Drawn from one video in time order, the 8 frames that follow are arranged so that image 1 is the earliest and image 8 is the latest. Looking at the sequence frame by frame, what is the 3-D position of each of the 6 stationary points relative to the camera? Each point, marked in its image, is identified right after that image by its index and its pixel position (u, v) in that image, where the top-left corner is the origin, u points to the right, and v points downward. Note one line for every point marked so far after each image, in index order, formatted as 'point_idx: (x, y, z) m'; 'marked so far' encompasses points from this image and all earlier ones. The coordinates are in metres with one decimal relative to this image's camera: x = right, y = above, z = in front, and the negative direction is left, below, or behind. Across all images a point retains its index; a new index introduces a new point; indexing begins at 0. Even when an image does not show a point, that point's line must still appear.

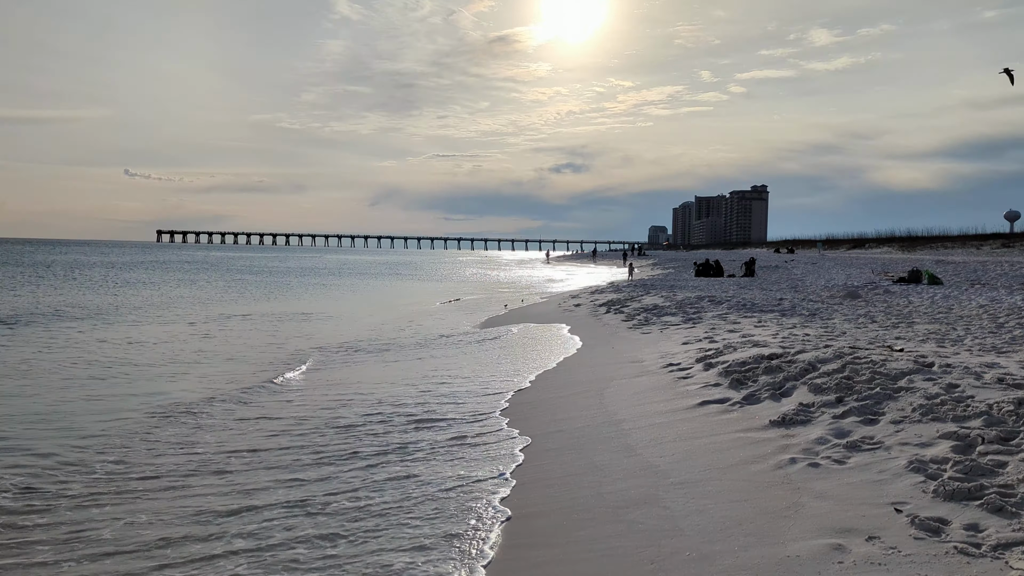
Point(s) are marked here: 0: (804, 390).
0: (+2.0, -0.7, +6.2) m
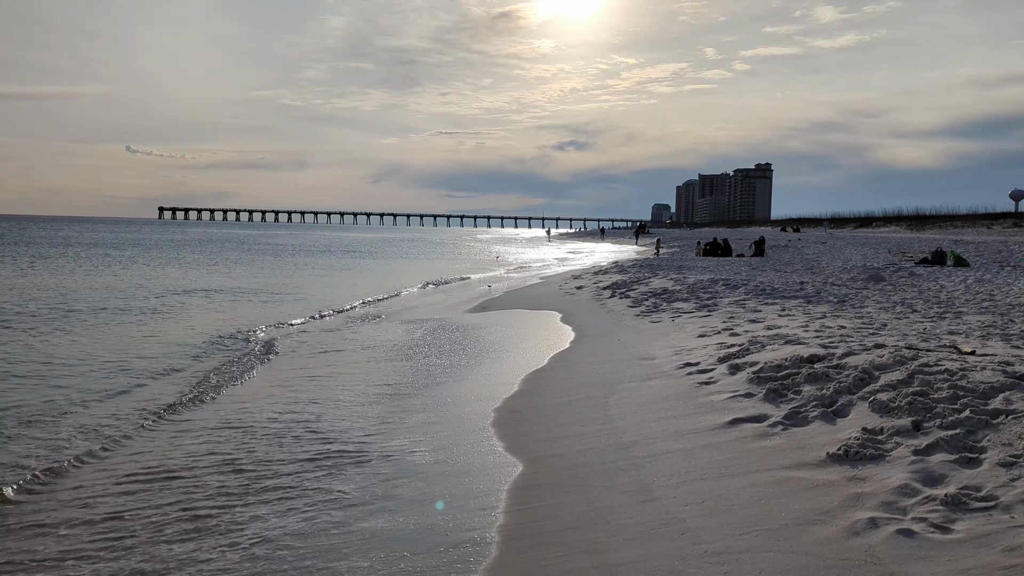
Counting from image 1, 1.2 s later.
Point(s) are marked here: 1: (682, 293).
0: (+1.9, -0.7, +4.9) m
1: (+2.5, -0.1, +13.1) m
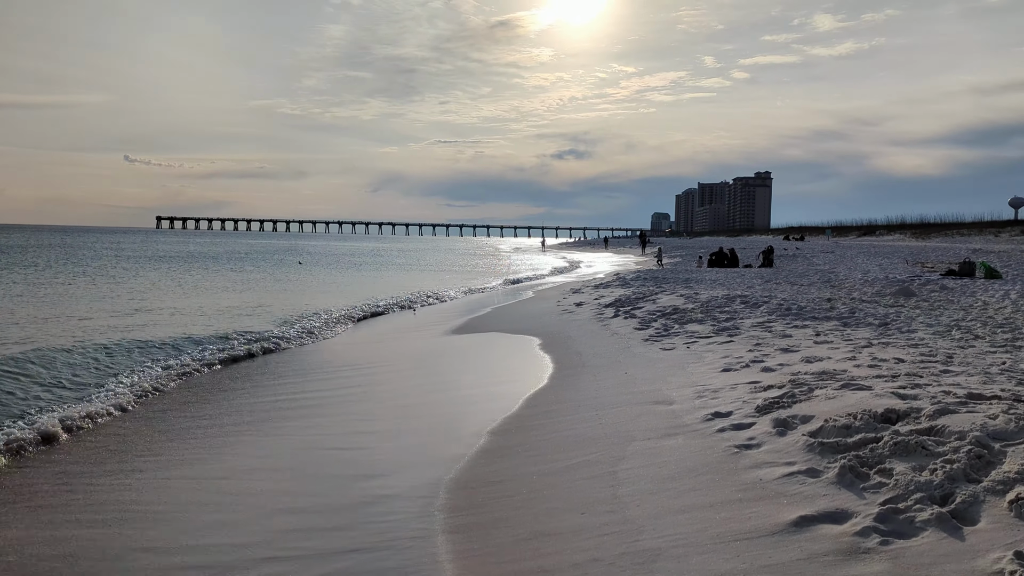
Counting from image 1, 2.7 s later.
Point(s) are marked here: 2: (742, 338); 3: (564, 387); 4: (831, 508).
0: (+1.8, -0.8, +3.3) m
1: (+2.4, -0.3, +11.6) m
2: (+2.4, -0.5, +9.4) m
3: (+0.5, -0.9, +7.8) m
4: (+1.3, -0.9, +3.7) m
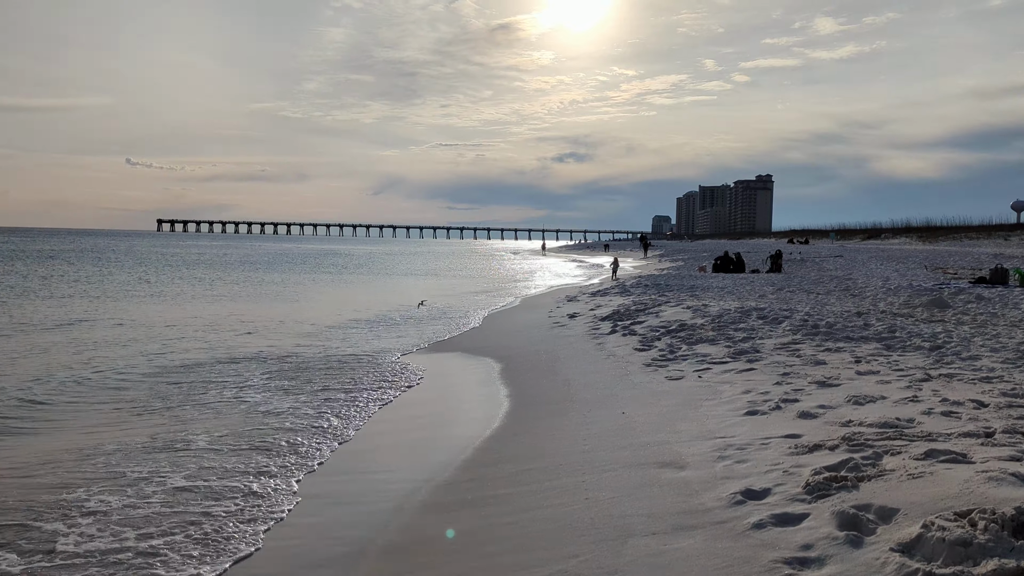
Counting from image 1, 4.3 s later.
0: (+1.6, -0.9, +1.6) m
1: (+2.2, -0.5, +9.9) m
2: (+2.2, -0.7, +7.7) m
3: (+0.3, -1.0, +6.1) m
4: (+1.1, -1.0, +2.0) m
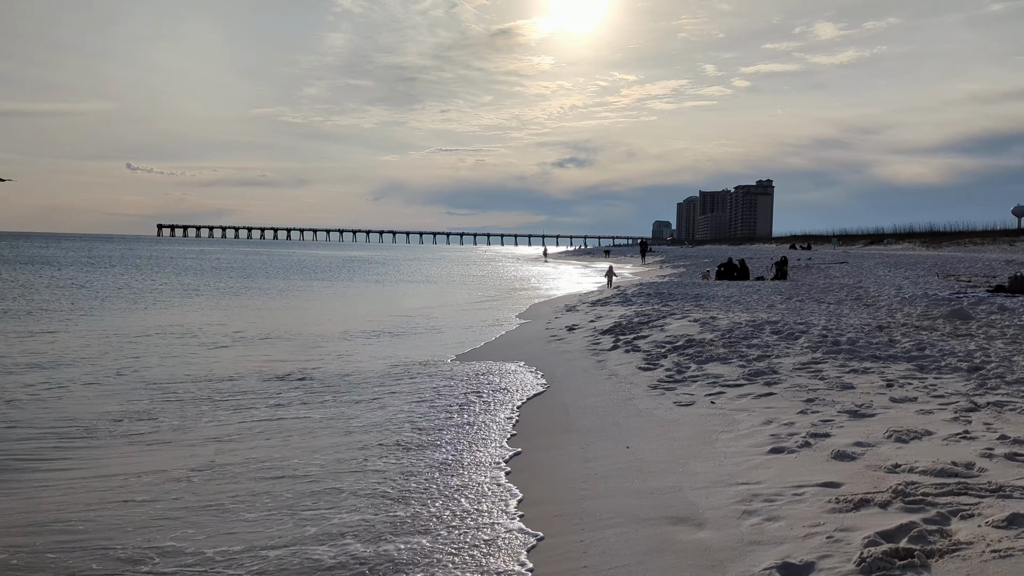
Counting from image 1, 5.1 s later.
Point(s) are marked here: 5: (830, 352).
0: (+1.5, -1.0, +0.8) m
1: (+2.1, -0.6, +9.1) m
2: (+2.1, -0.8, +6.9) m
3: (+0.2, -1.1, +5.3) m
4: (+1.0, -1.1, +1.2) m
5: (+3.0, -0.6, +8.3) m
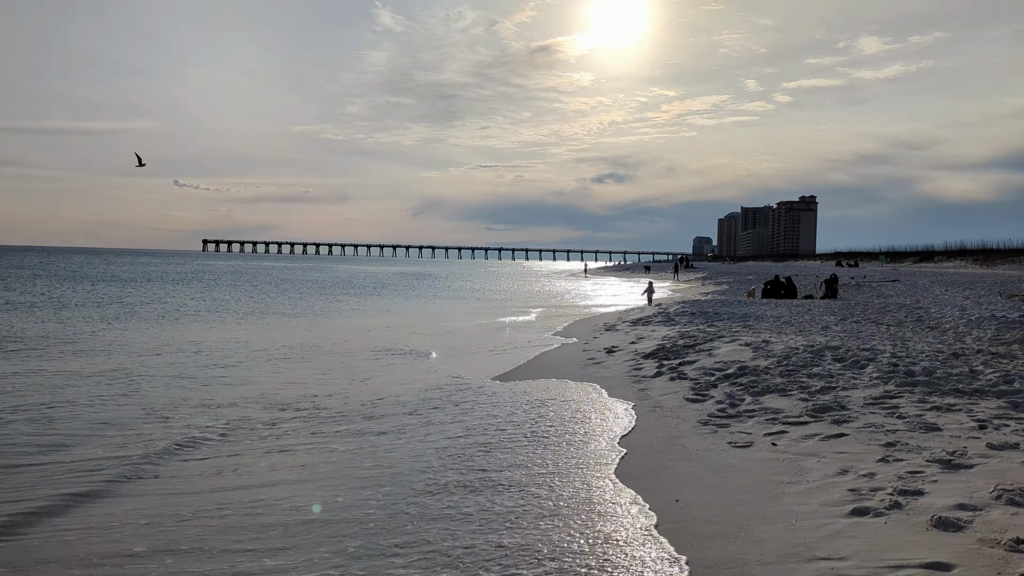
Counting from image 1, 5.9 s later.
0: (+1.4, -1.1, -0.1) m
1: (+2.4, -0.8, +8.1) m
2: (+2.3, -1.0, +6.0) m
3: (+0.3, -1.2, +4.5) m
4: (+1.0, -1.2, +0.4) m
5: (+3.2, -0.8, +7.3) m
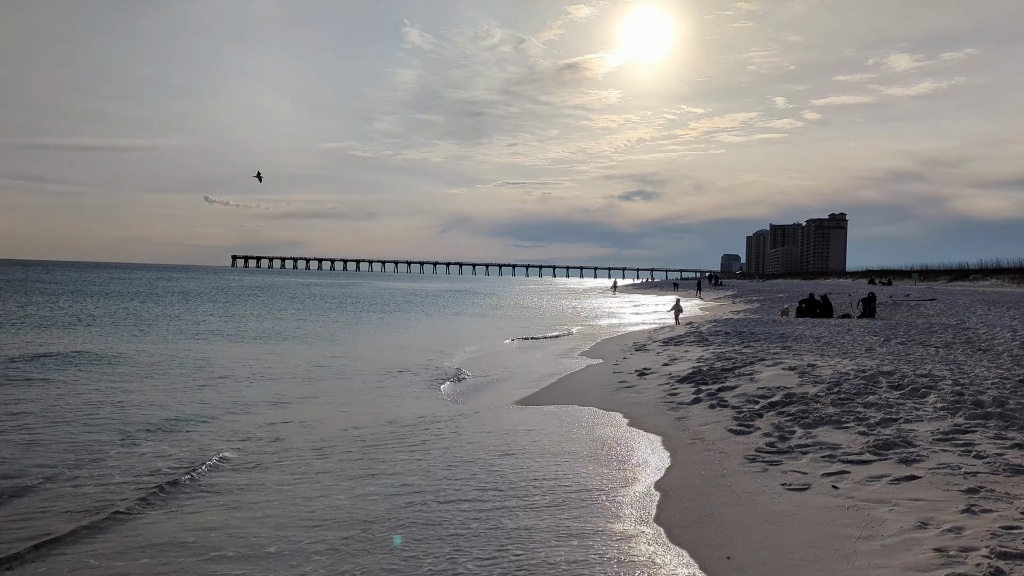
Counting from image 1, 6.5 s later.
0: (+1.4, -1.1, -0.8) m
1: (+2.6, -1.0, +7.4) m
2: (+2.5, -1.1, +5.2) m
3: (+0.4, -1.3, +3.8) m
4: (+1.0, -1.2, -0.4) m
5: (+3.4, -1.0, +6.6) m
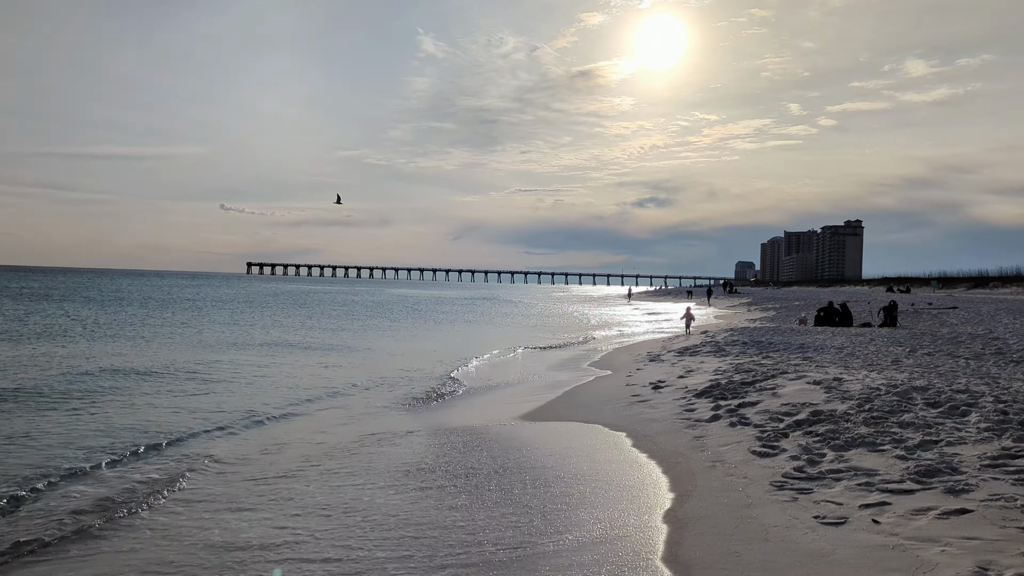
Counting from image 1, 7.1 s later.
0: (+1.3, -1.1, -1.4) m
1: (+2.6, -1.0, +6.8) m
2: (+2.5, -1.1, +4.6) m
3: (+0.4, -1.4, +3.3) m
4: (+0.9, -1.2, -0.9) m
5: (+3.5, -1.0, +6.0) m
